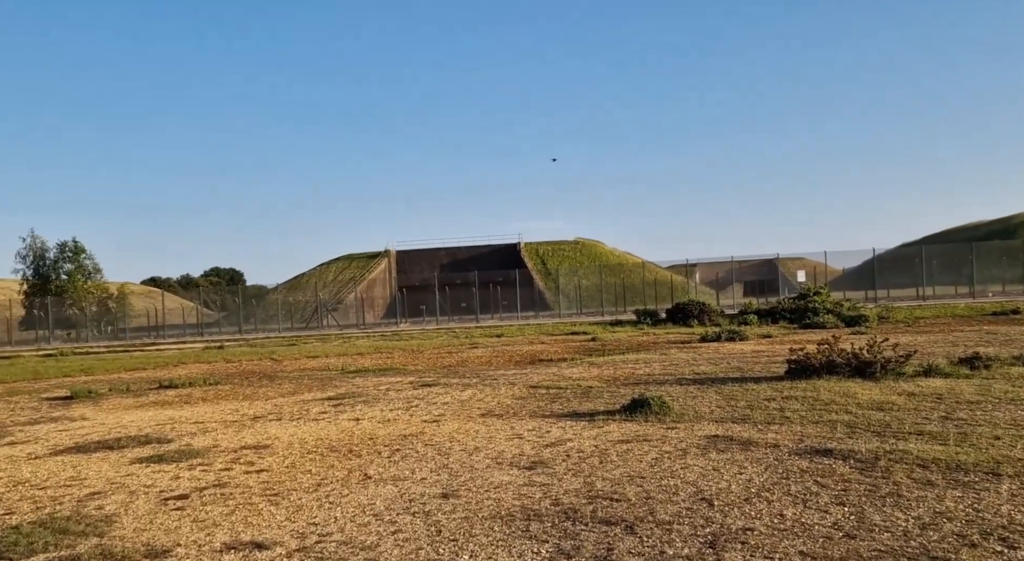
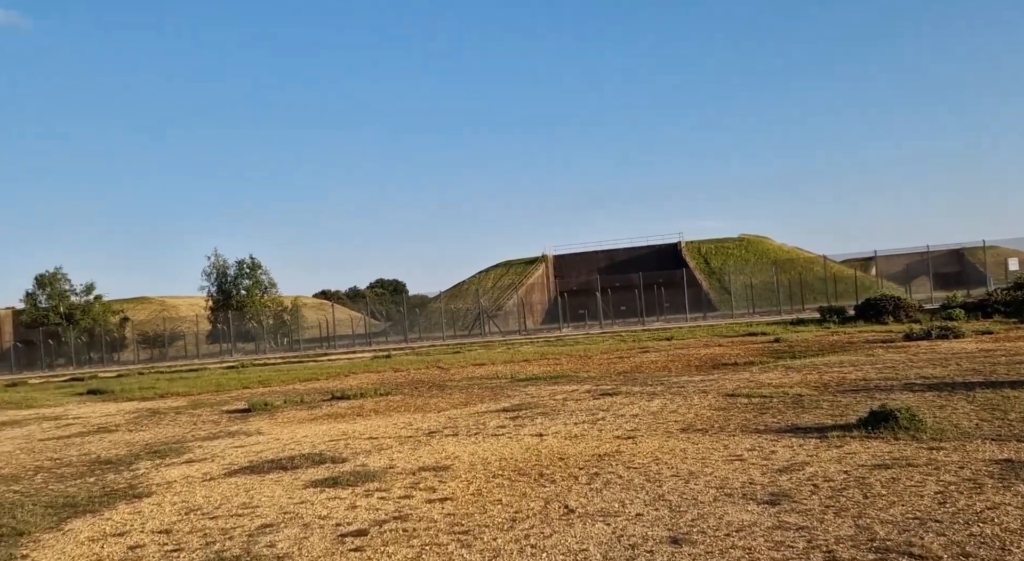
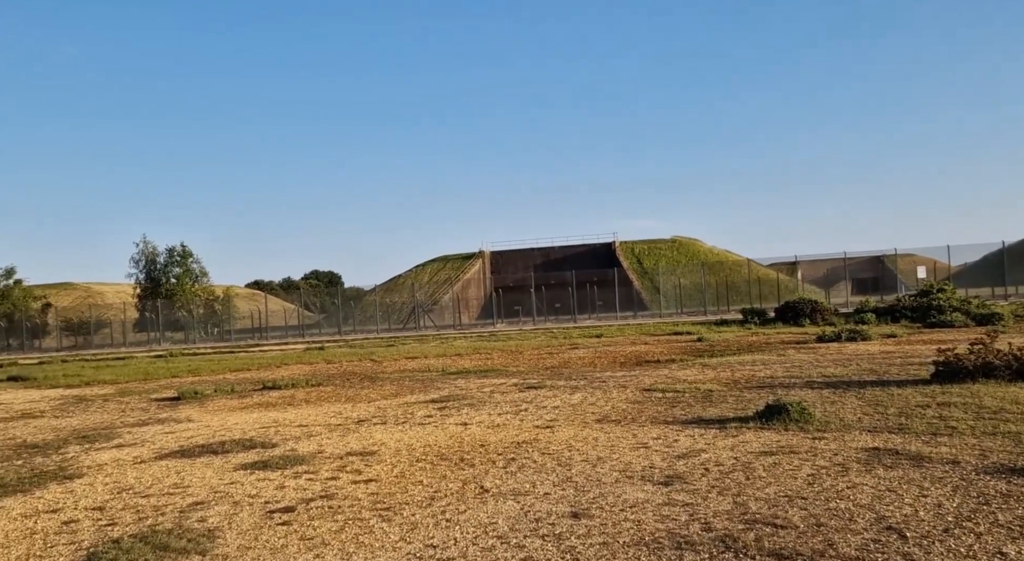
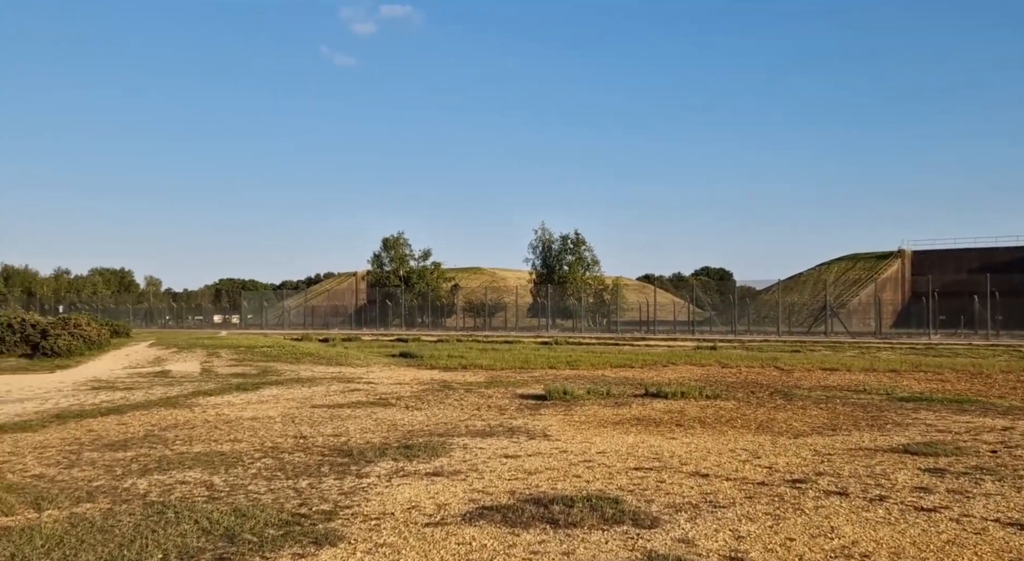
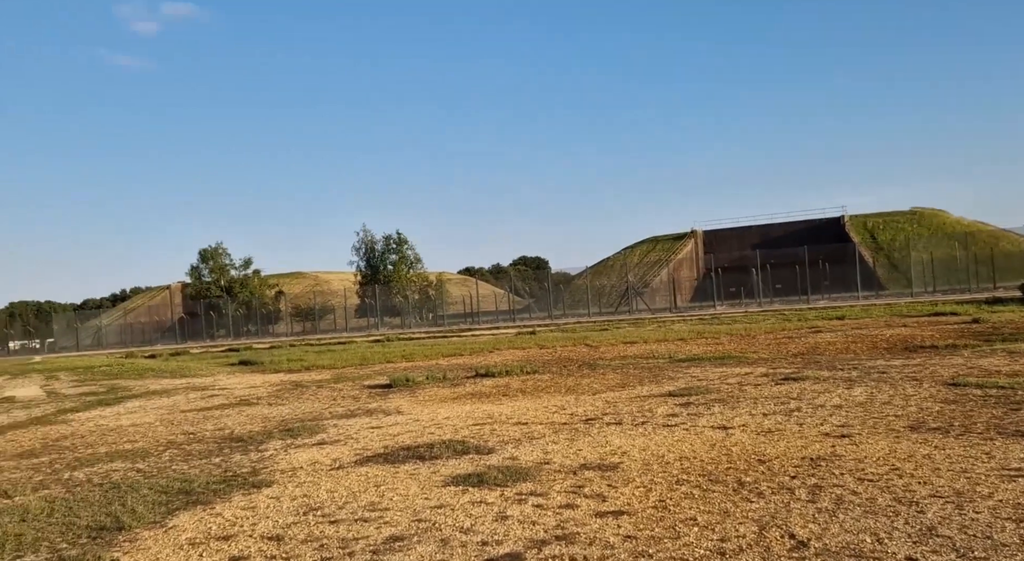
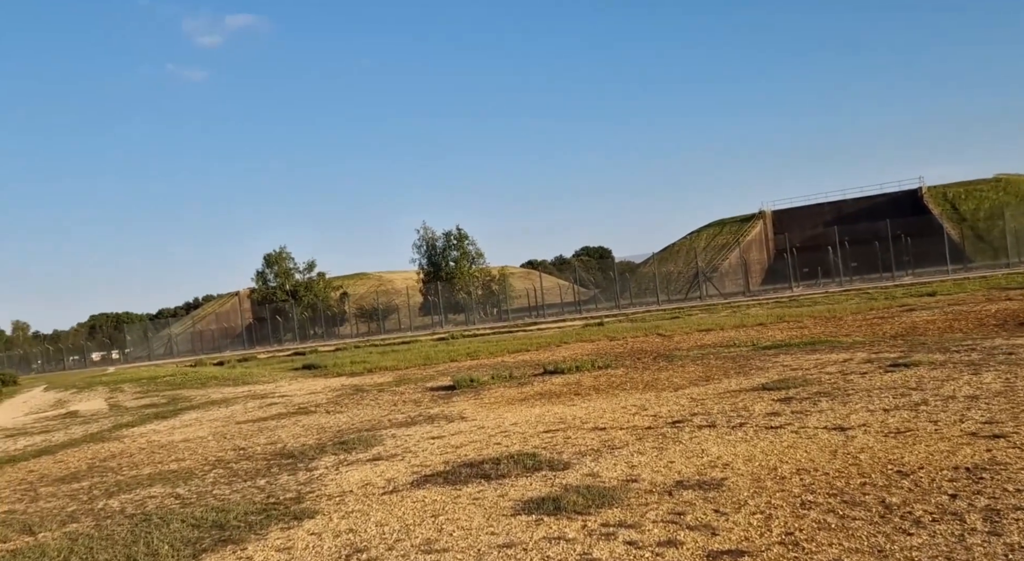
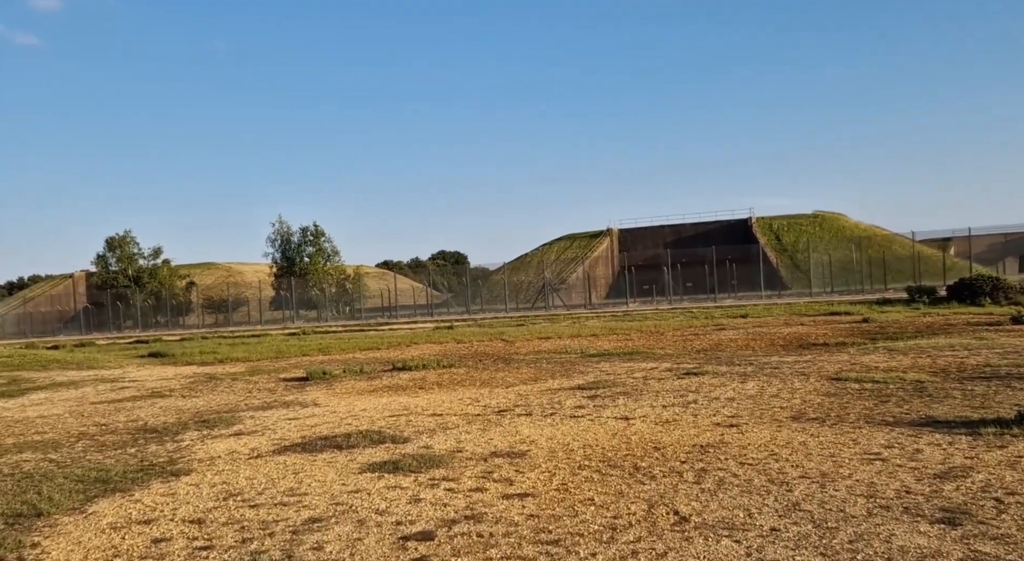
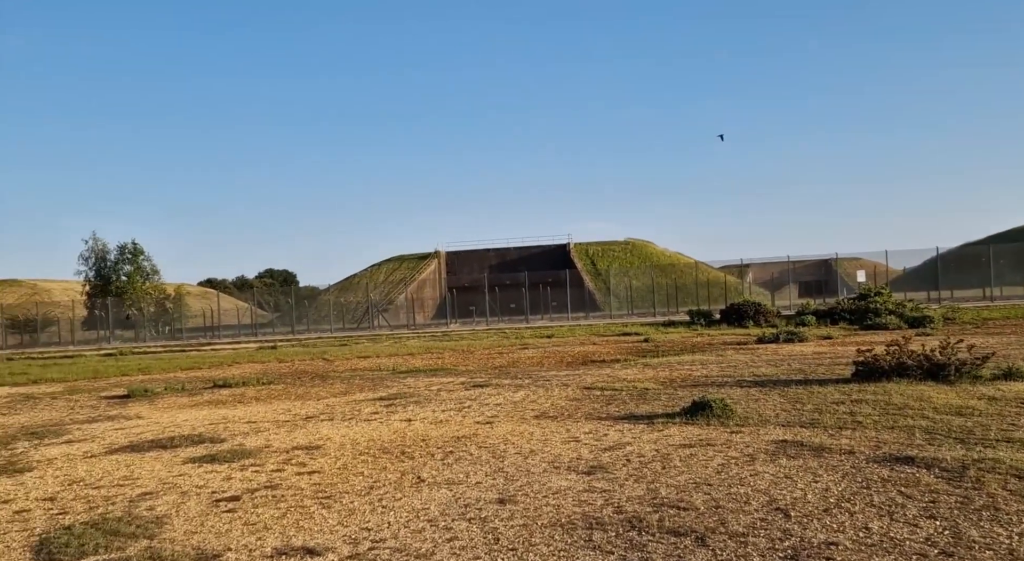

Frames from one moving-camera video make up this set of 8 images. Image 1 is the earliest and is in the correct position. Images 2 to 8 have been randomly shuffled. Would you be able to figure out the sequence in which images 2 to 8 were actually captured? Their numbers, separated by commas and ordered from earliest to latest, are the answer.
8, 3, 2, 7, 5, 6, 4
